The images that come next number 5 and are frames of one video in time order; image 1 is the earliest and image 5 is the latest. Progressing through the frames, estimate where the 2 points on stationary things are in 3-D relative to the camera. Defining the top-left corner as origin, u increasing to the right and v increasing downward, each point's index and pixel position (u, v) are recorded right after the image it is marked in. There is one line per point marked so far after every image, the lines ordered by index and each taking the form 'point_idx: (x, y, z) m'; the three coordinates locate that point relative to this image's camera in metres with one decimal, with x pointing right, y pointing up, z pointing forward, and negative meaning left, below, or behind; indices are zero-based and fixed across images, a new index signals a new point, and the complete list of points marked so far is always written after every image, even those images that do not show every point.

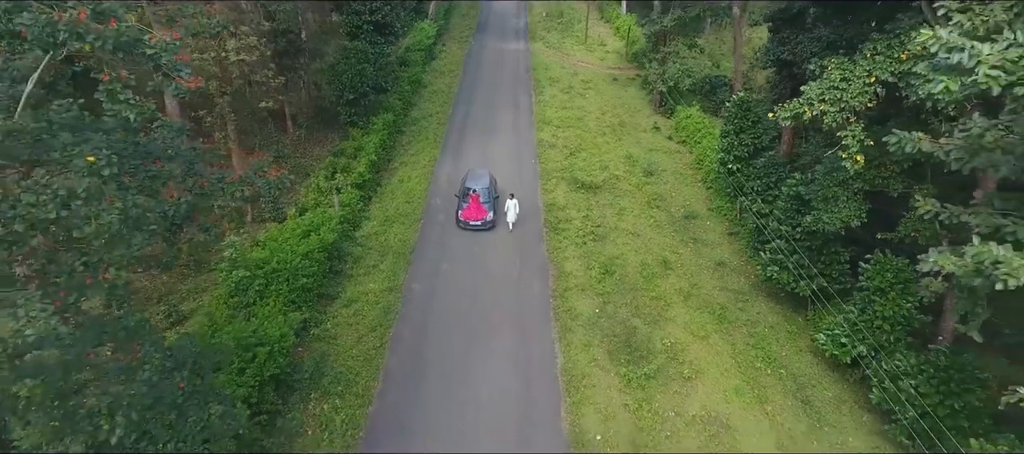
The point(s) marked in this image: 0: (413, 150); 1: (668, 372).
0: (-4.1, +3.1, +18.5) m
1: (+3.7, -3.5, +10.7) m
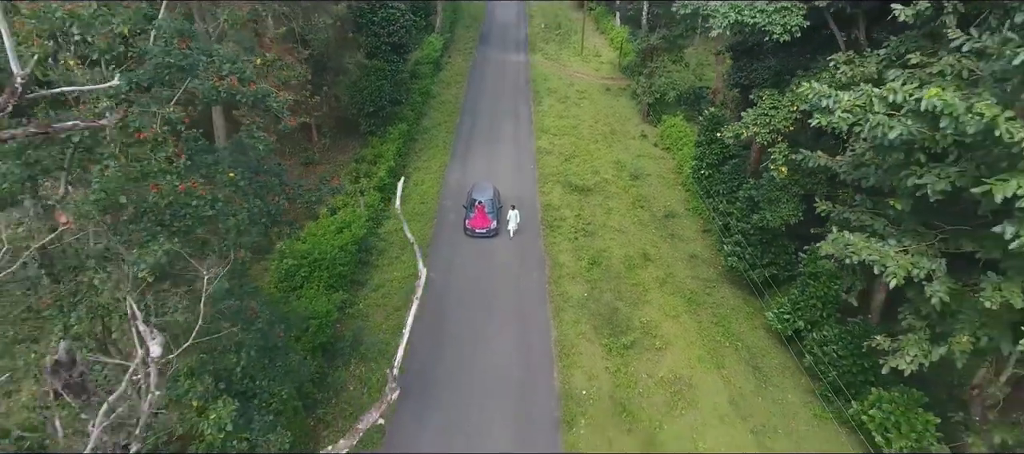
0: (-4.0, +3.2, +20.8) m
1: (+3.8, -3.4, +13.0) m
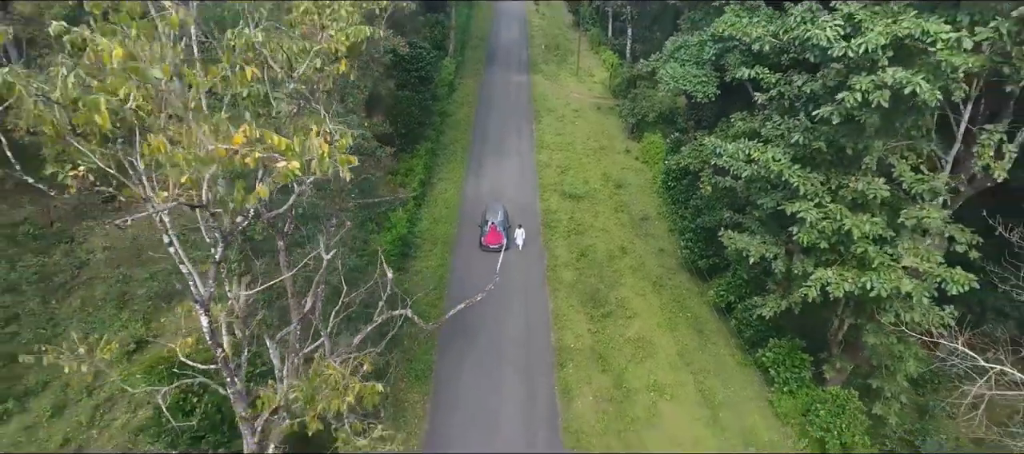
0: (-3.7, +3.2, +25.4) m
1: (+4.1, -3.4, +17.6) m
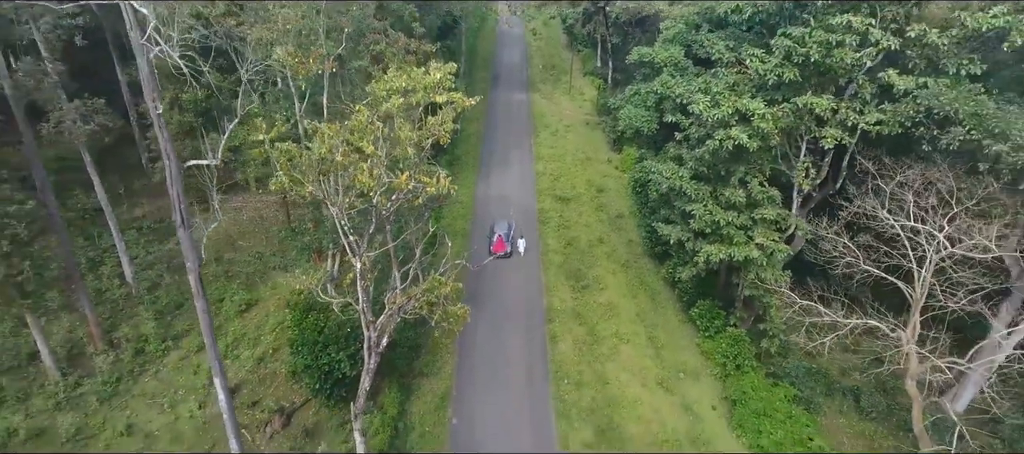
0: (-3.6, +3.5, +31.6) m
1: (+4.2, -3.1, +23.8) m
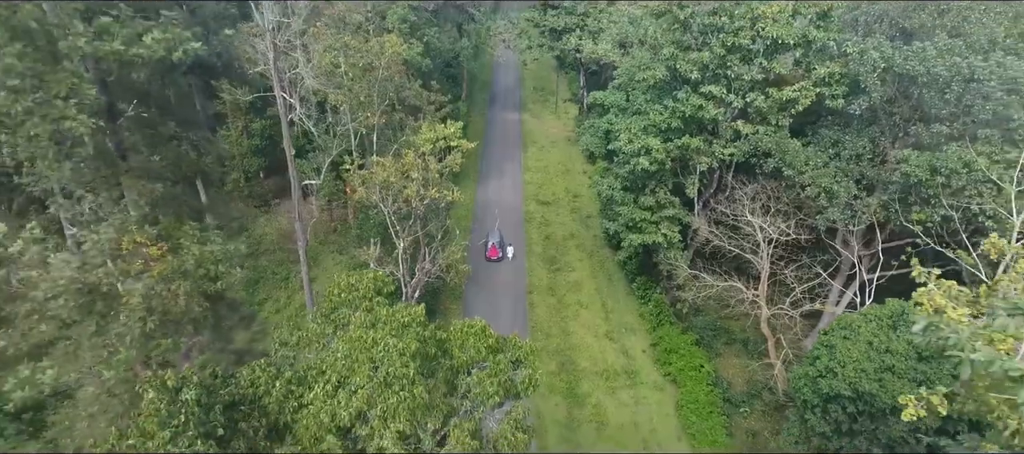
0: (-4.2, +3.6, +39.5) m
1: (+3.6, -2.9, +31.6) m
